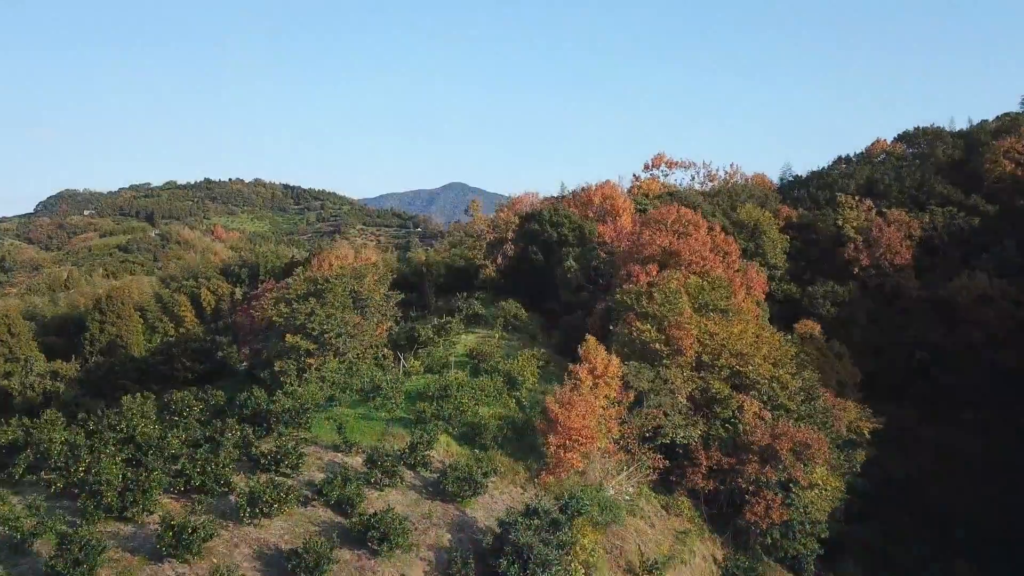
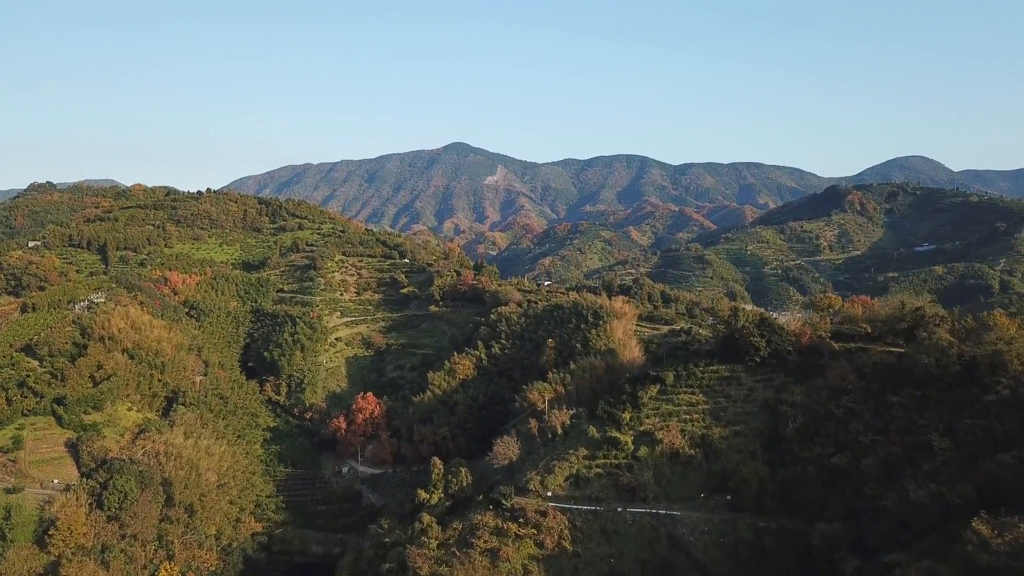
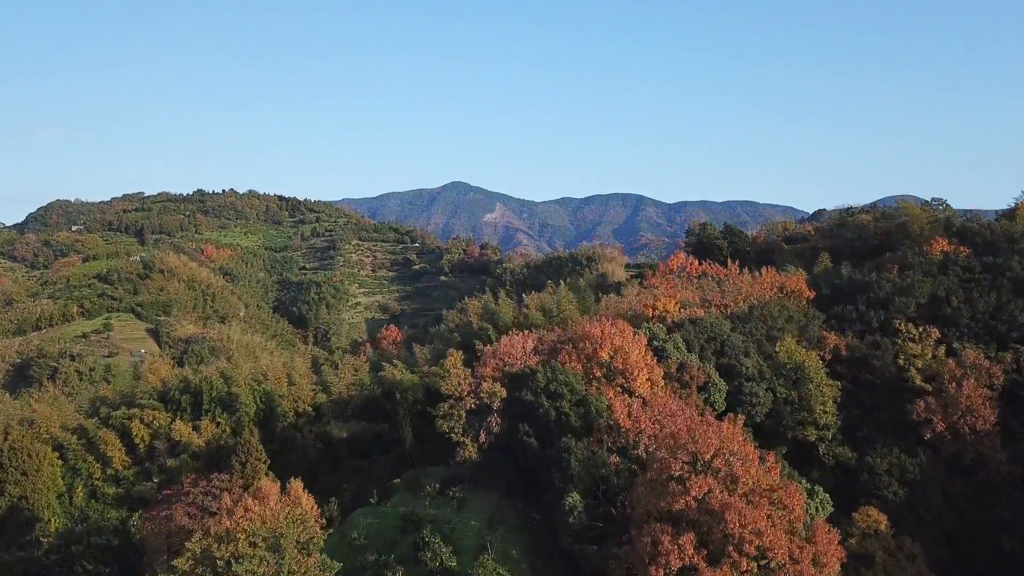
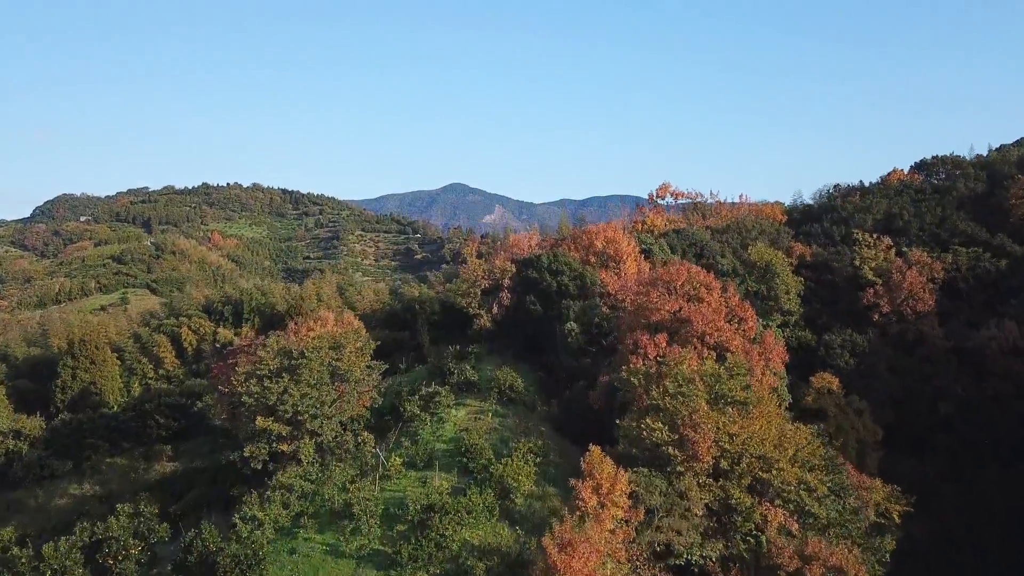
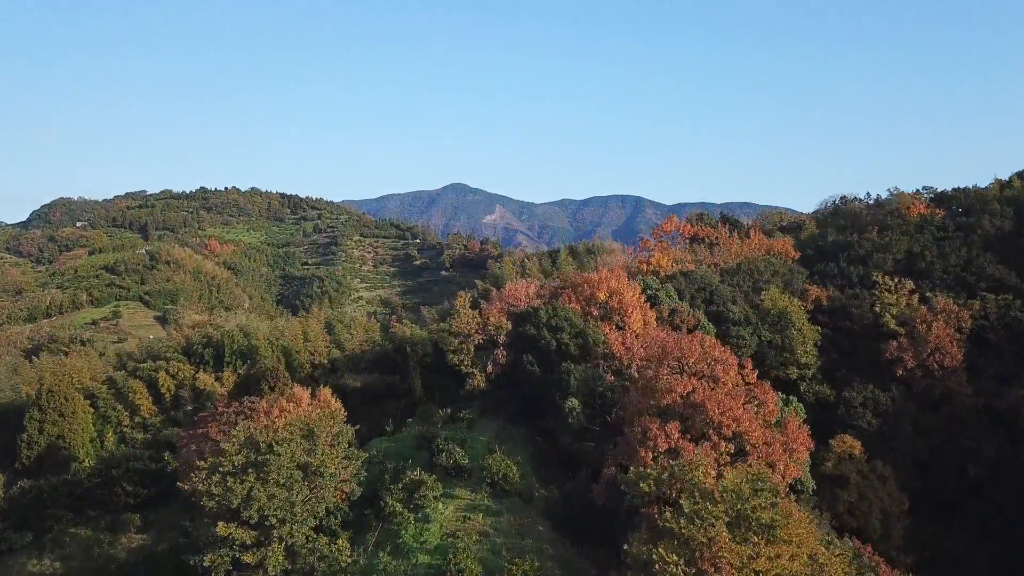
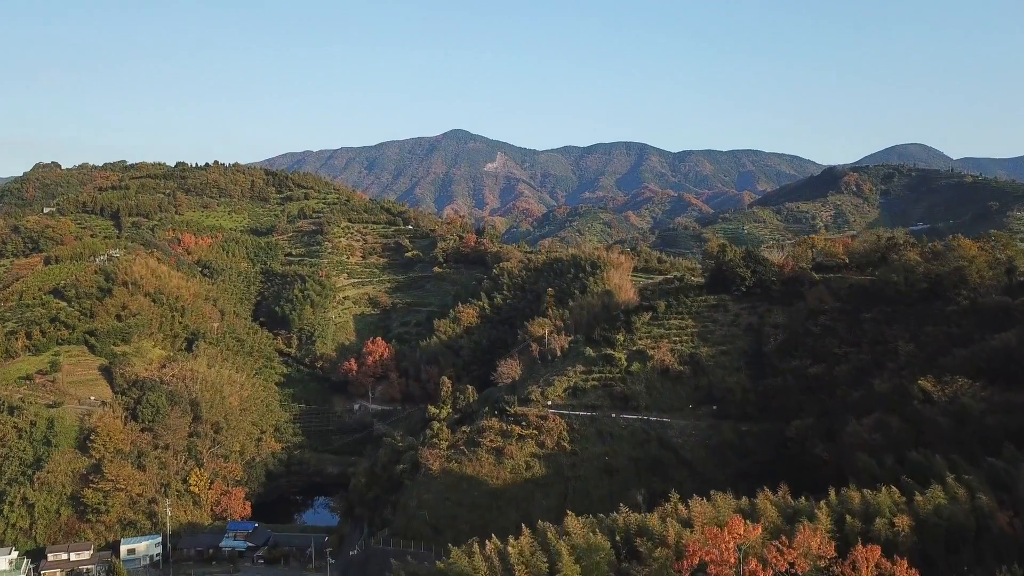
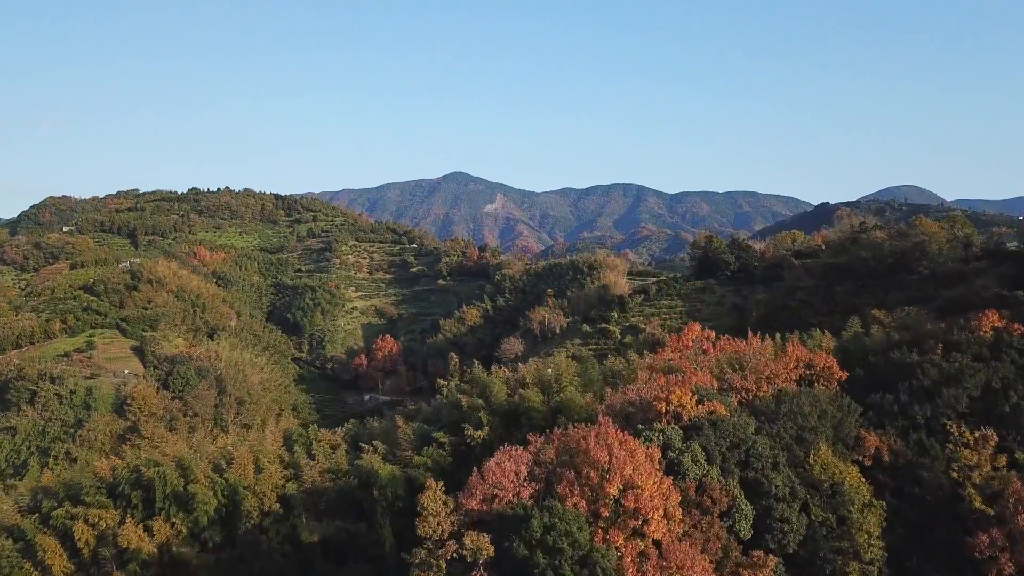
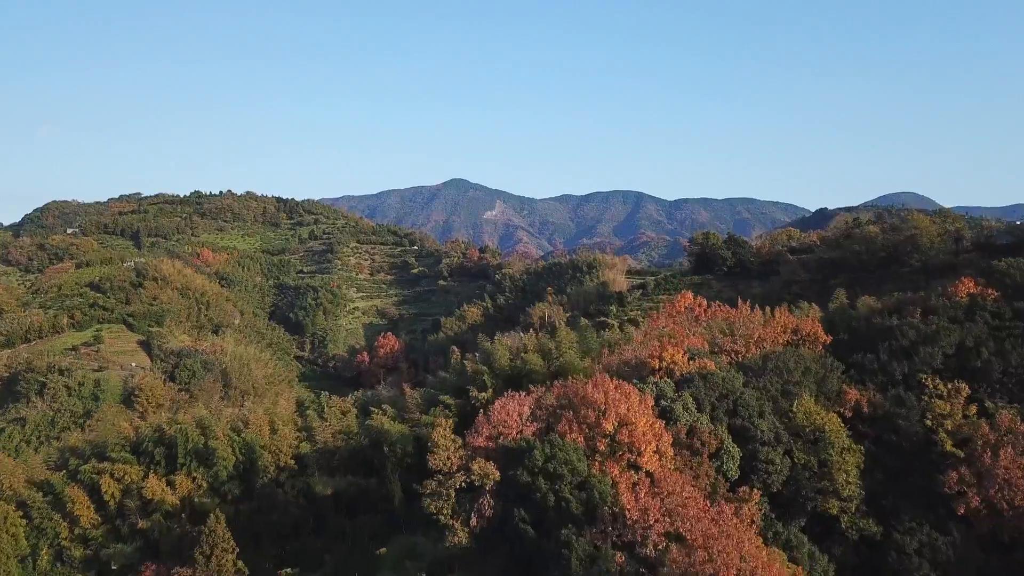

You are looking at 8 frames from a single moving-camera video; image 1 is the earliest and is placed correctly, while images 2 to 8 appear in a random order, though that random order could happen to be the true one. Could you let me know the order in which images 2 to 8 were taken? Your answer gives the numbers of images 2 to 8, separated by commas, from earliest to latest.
4, 5, 3, 8, 7, 6, 2
